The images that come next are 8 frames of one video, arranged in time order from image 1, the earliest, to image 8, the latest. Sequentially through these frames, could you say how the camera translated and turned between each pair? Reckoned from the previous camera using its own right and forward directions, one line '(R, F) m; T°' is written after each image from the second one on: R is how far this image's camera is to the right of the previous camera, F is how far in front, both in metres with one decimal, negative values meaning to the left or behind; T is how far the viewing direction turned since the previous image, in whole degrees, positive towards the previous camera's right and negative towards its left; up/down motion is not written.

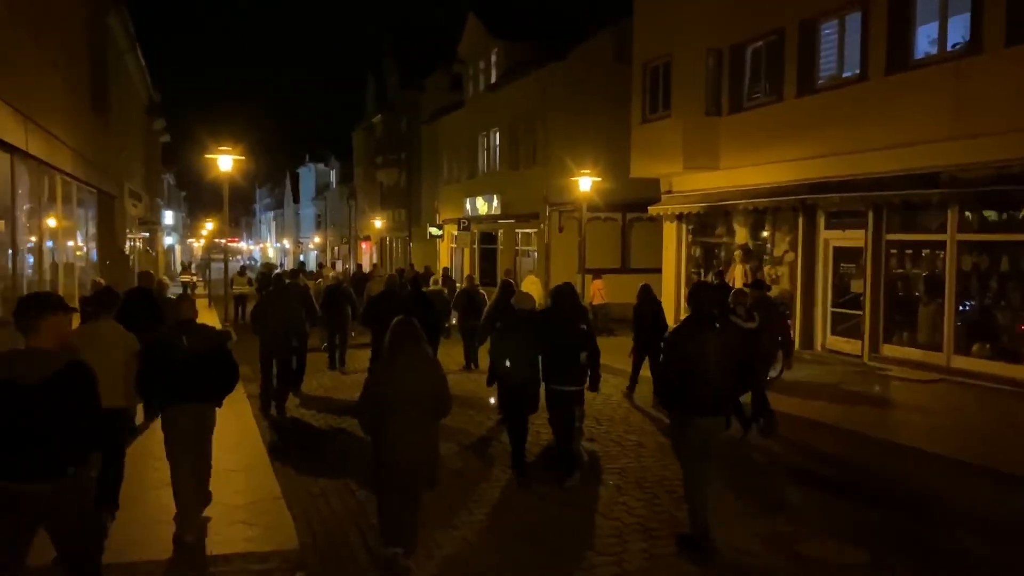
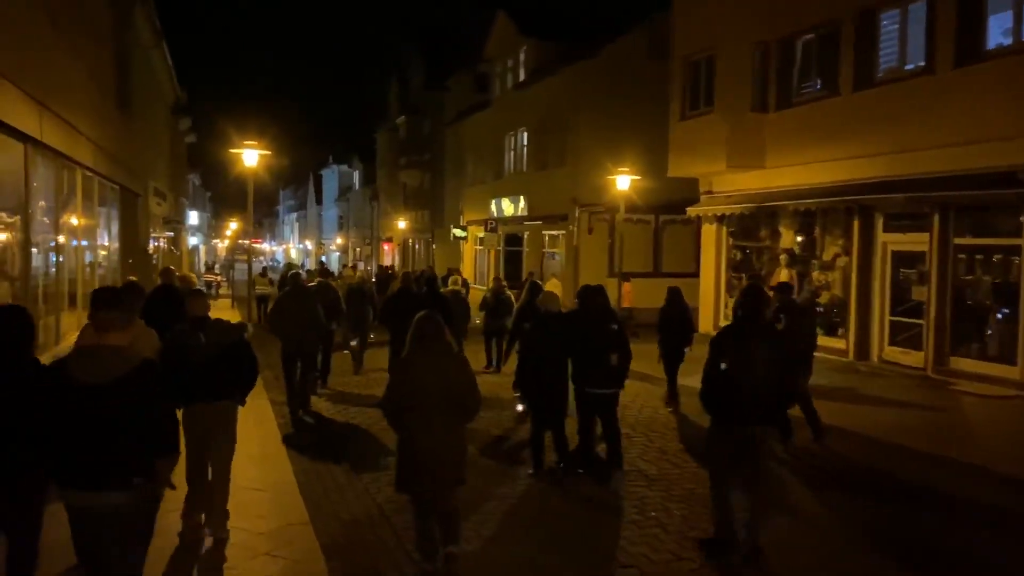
(-0.3, +0.7) m; -1°
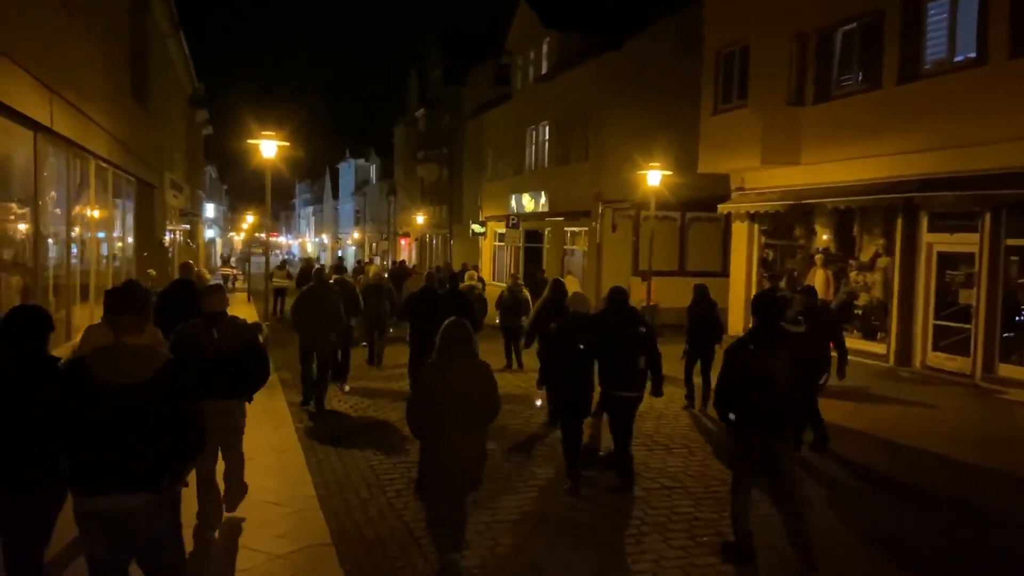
(-0.2, +0.5) m; -1°
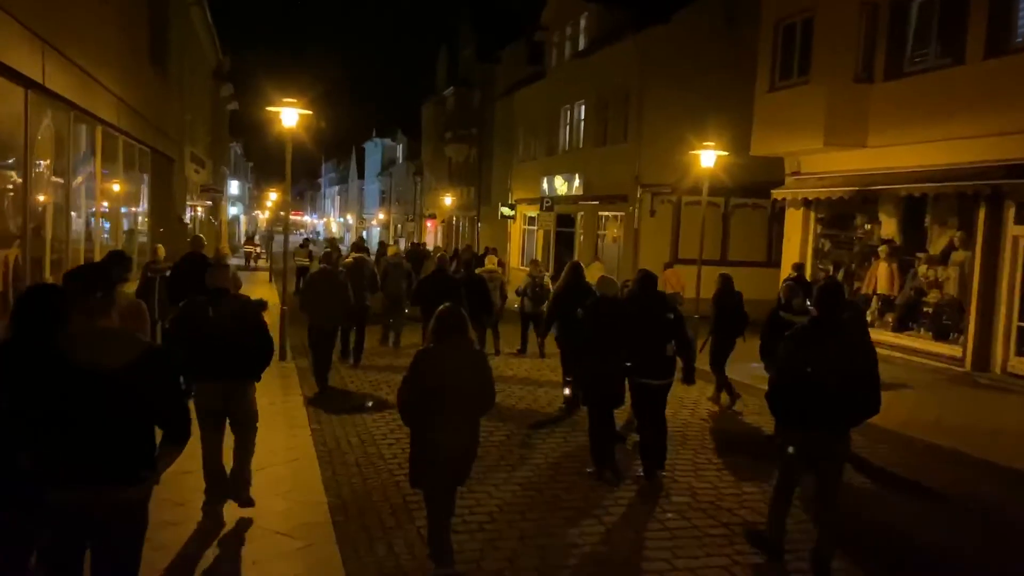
(-0.2, +1.0) m; -2°
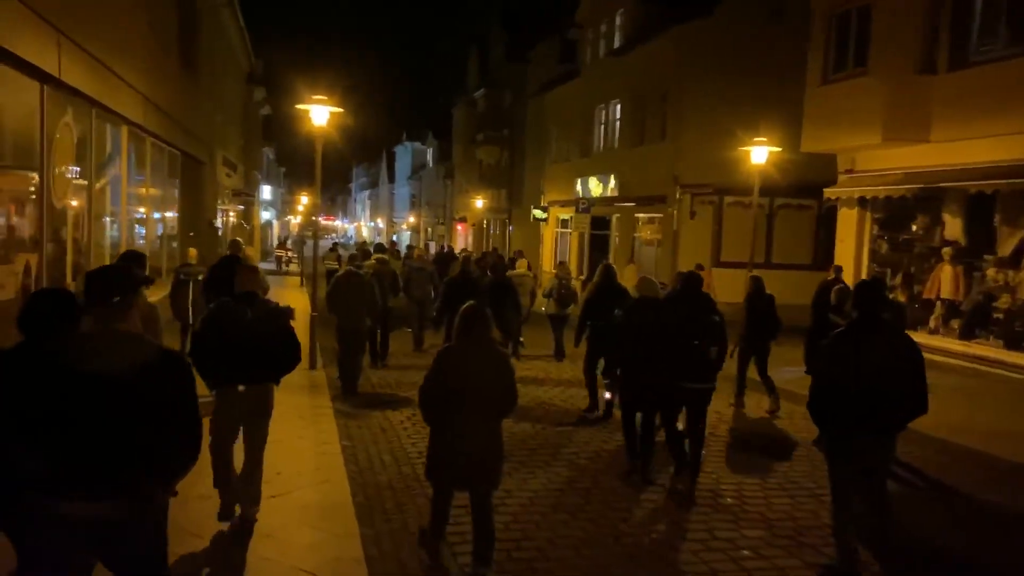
(-0.2, +0.6) m; -2°
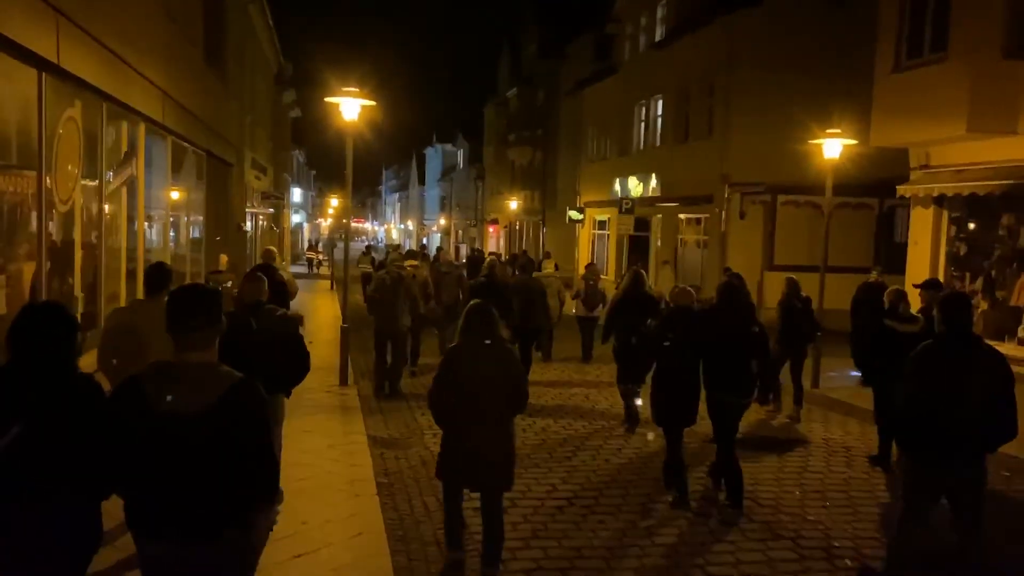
(-0.3, +1.0) m; -2°
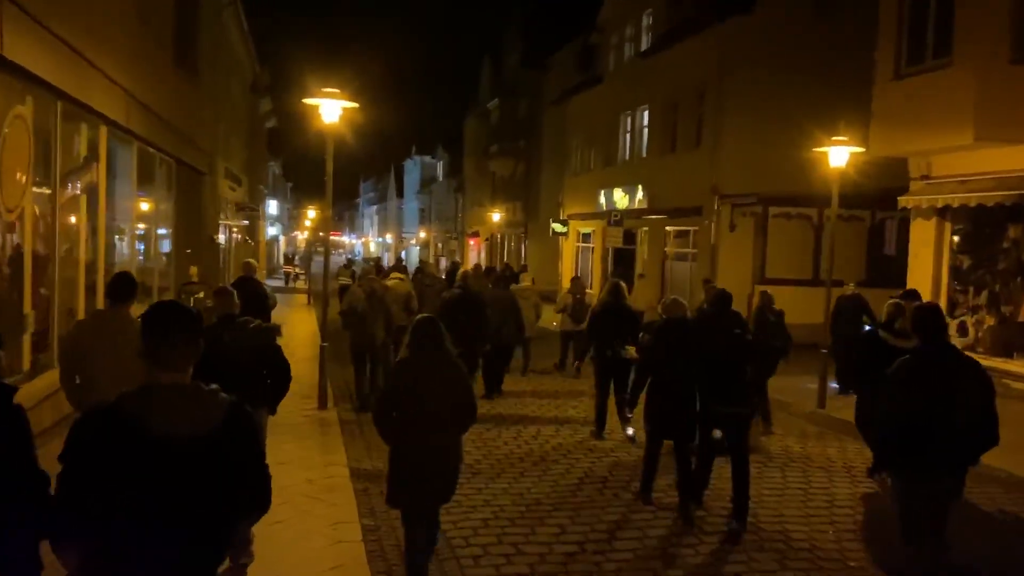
(-0.2, +0.6) m; +2°
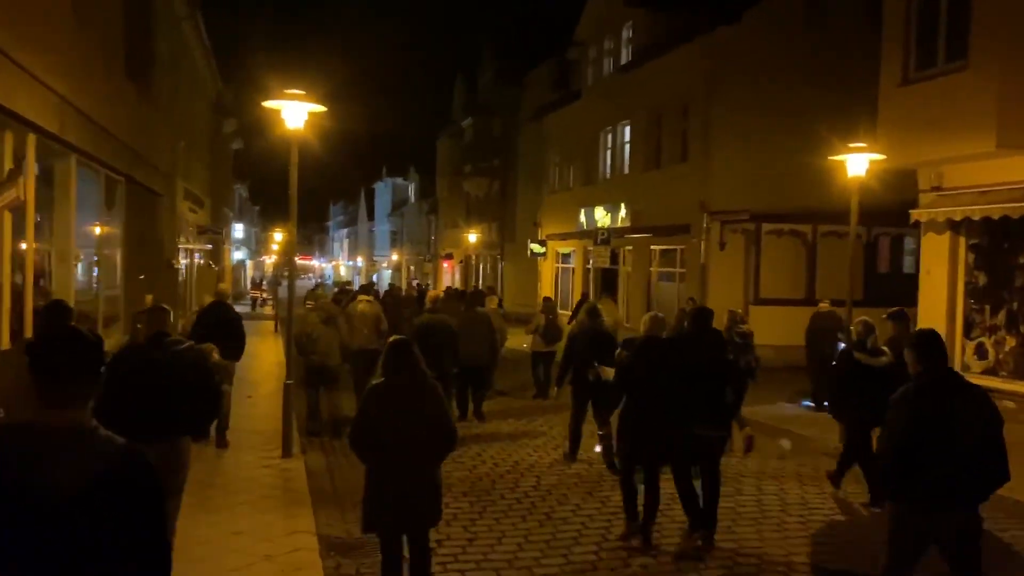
(-0.2, +1.1) m; +2°
